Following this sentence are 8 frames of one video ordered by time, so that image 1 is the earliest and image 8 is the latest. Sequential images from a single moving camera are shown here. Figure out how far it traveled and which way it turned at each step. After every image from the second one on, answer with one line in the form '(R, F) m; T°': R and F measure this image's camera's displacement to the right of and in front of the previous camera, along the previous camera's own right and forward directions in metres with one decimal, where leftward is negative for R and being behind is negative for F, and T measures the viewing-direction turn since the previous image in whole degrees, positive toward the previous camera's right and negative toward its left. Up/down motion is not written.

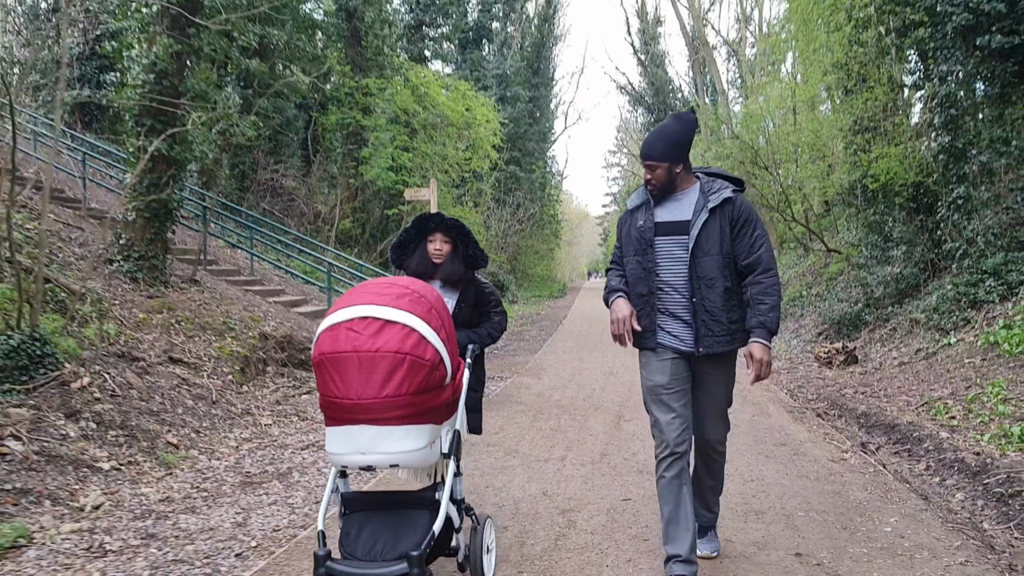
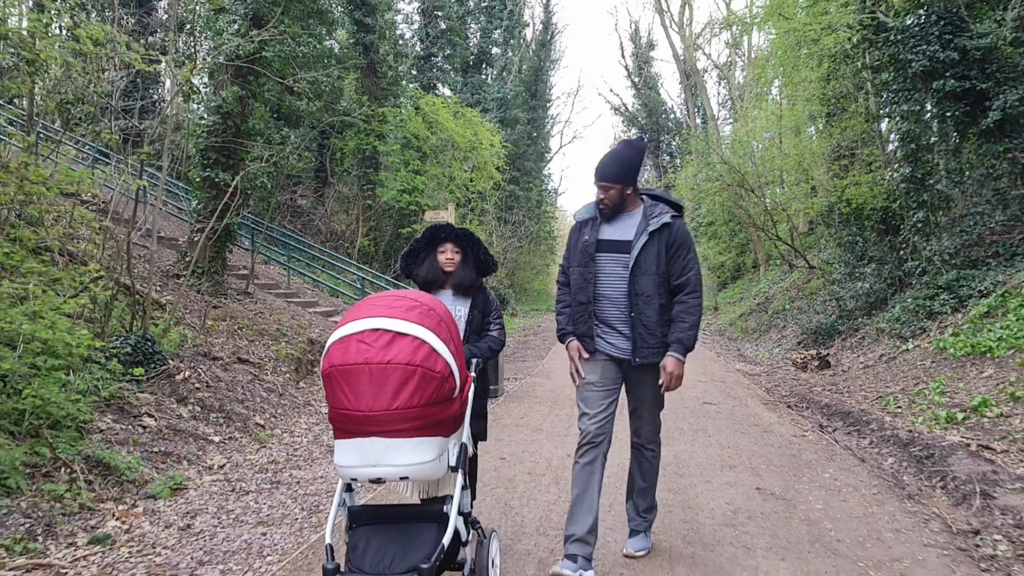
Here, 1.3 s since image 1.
(-0.2, -1.2) m; 0°
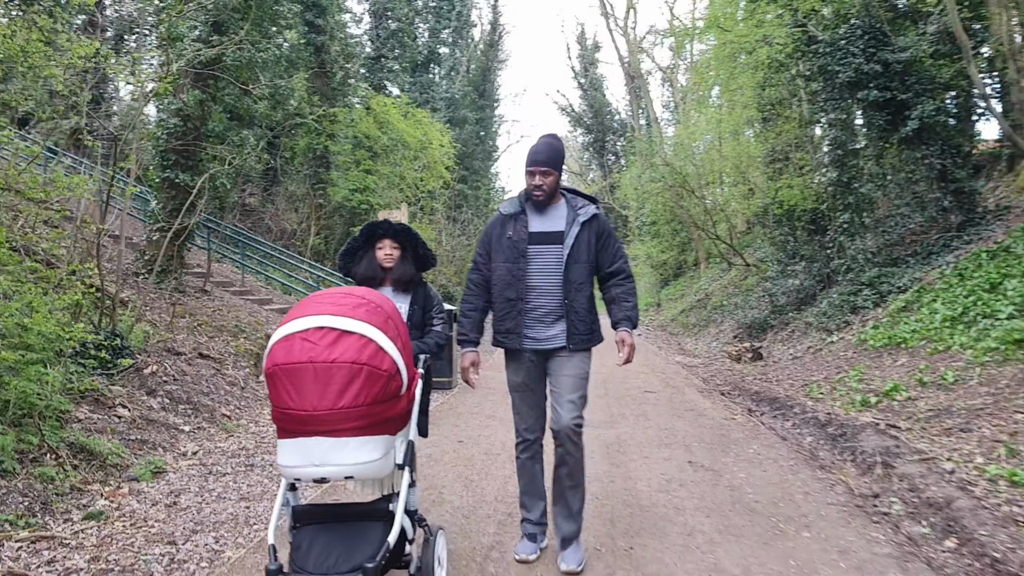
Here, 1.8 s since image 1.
(-0.1, -0.4) m; +4°
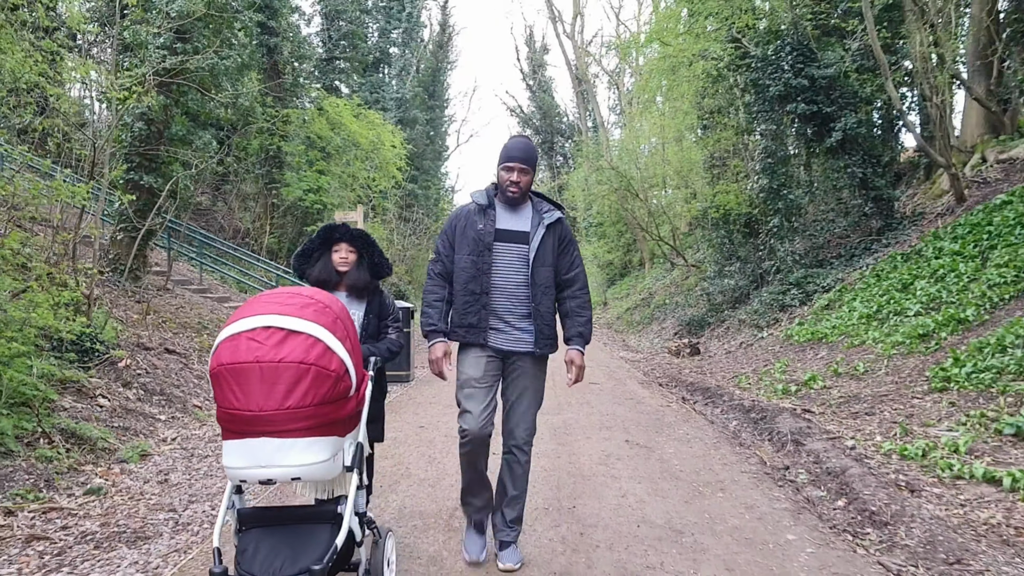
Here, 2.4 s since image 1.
(-0.1, -0.6) m; +4°
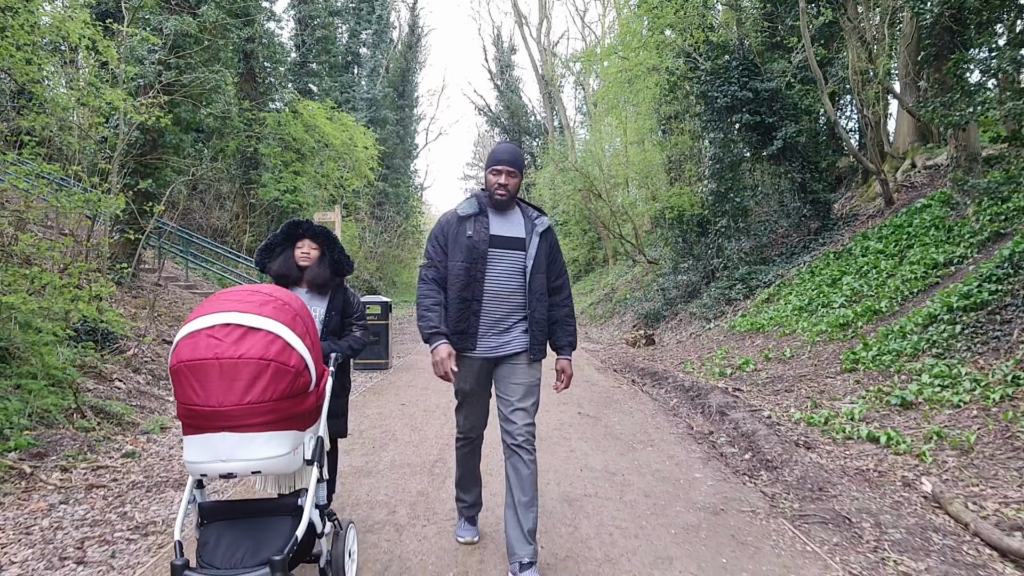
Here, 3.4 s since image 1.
(0.0, -0.9) m; +2°
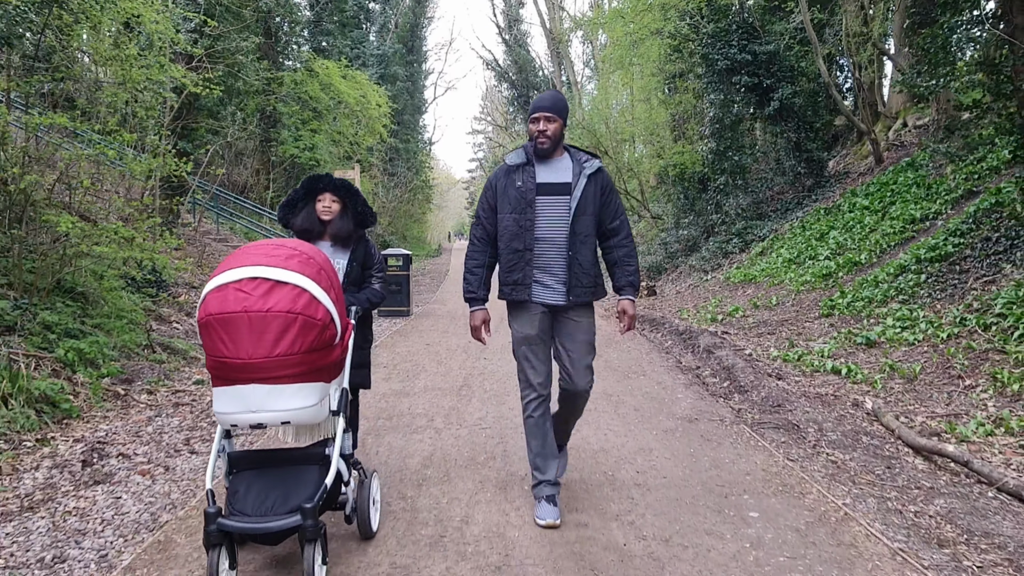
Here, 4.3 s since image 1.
(0.0, -0.9) m; 0°
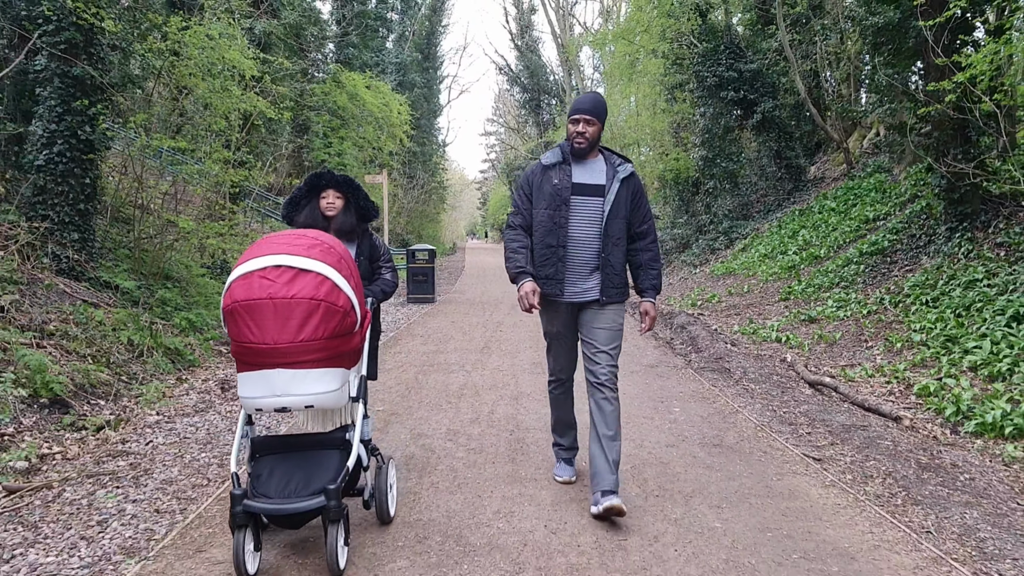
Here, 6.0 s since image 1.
(0.0, -1.7) m; -1°
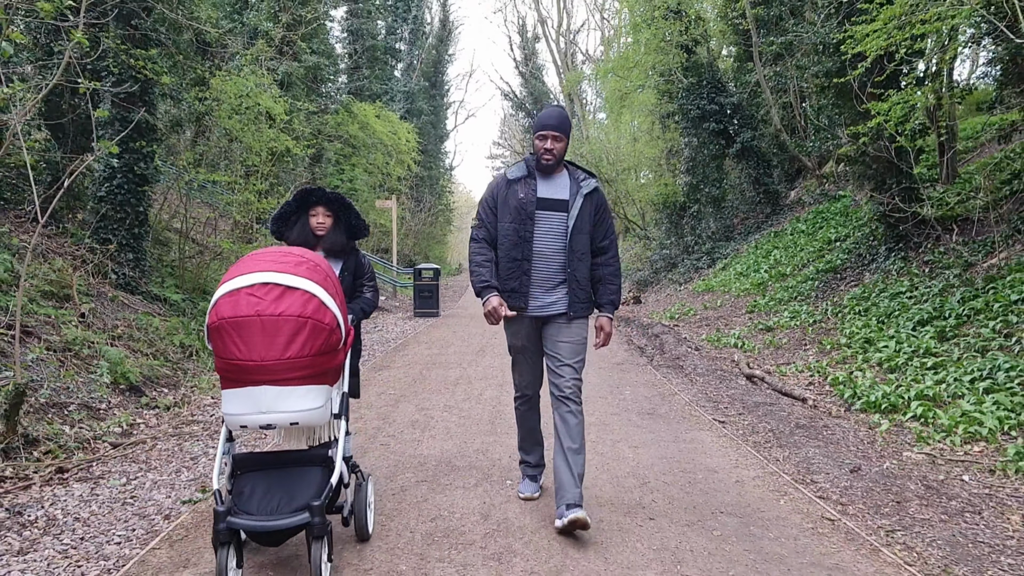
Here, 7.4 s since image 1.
(+0.2, -1.3) m; -1°
